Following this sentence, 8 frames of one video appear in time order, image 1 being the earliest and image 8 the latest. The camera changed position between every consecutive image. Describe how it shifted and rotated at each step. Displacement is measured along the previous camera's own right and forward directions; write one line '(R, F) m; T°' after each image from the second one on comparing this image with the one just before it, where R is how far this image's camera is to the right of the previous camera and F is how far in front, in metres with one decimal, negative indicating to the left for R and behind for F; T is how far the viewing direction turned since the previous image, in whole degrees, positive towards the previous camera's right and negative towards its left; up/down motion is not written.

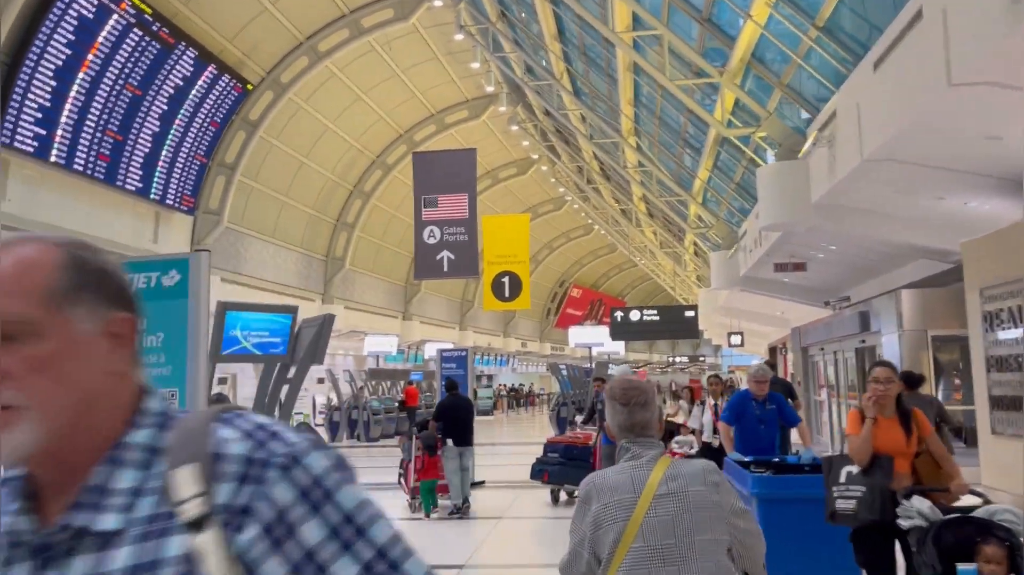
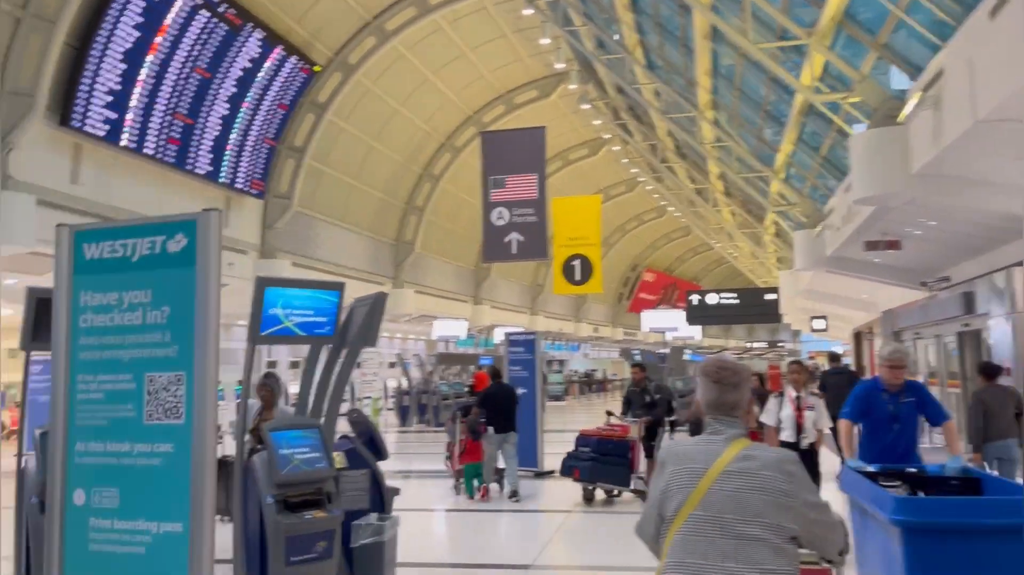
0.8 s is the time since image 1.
(0.0, +0.5) m; -5°
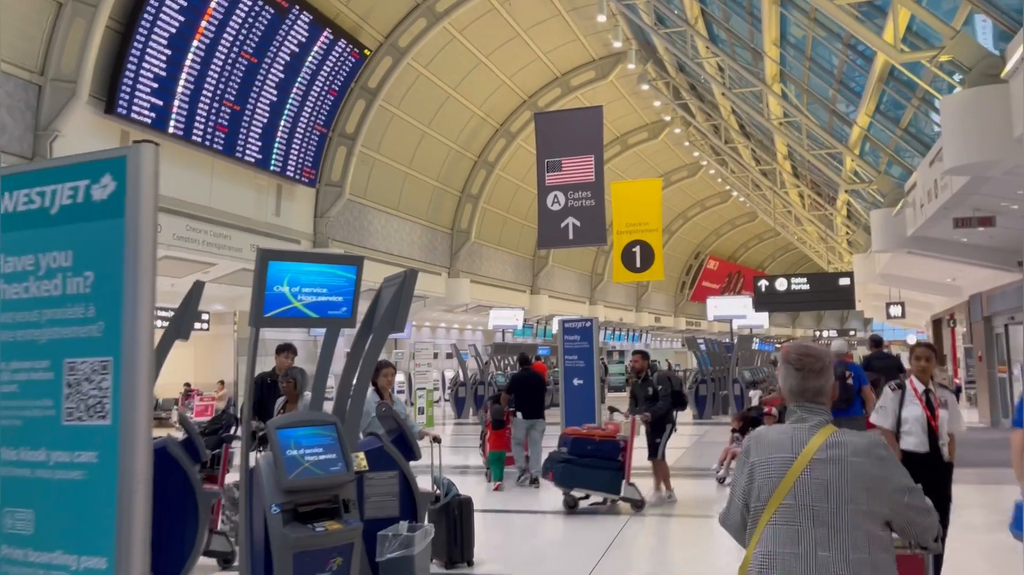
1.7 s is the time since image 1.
(+0.1, +0.7) m; -4°
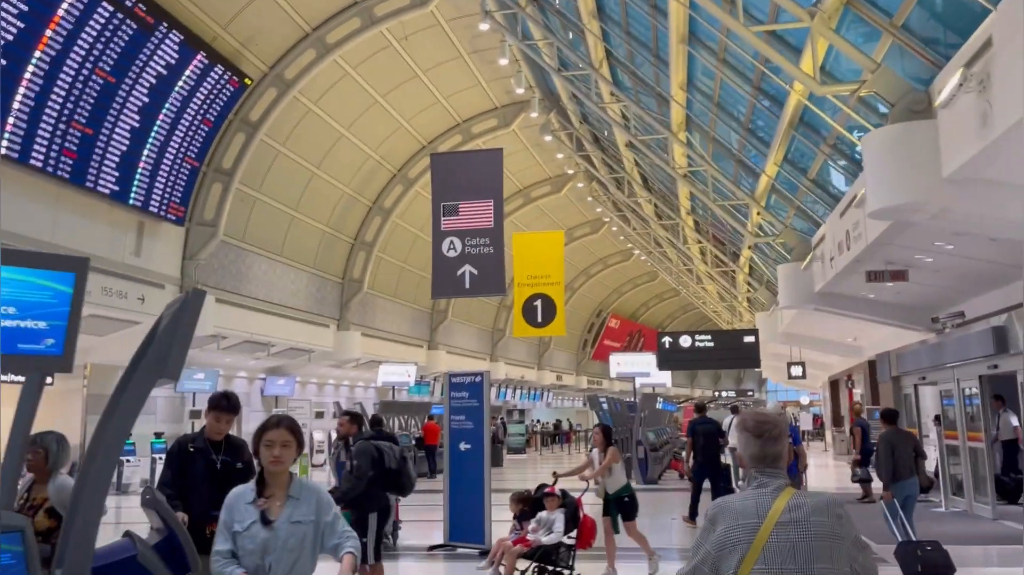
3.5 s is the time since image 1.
(+0.3, +1.3) m; +7°
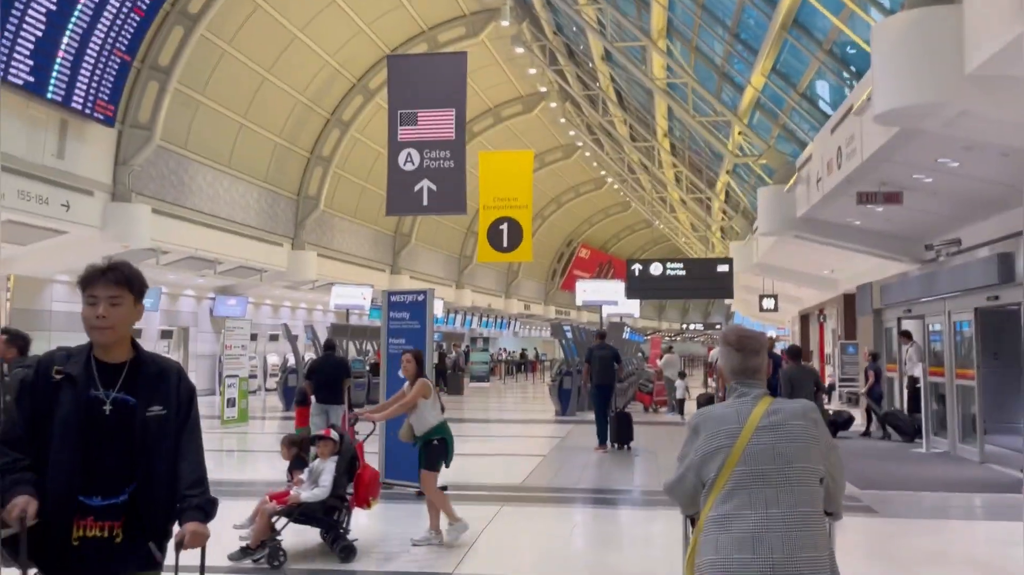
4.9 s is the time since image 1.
(+0.2, +1.1) m; +2°
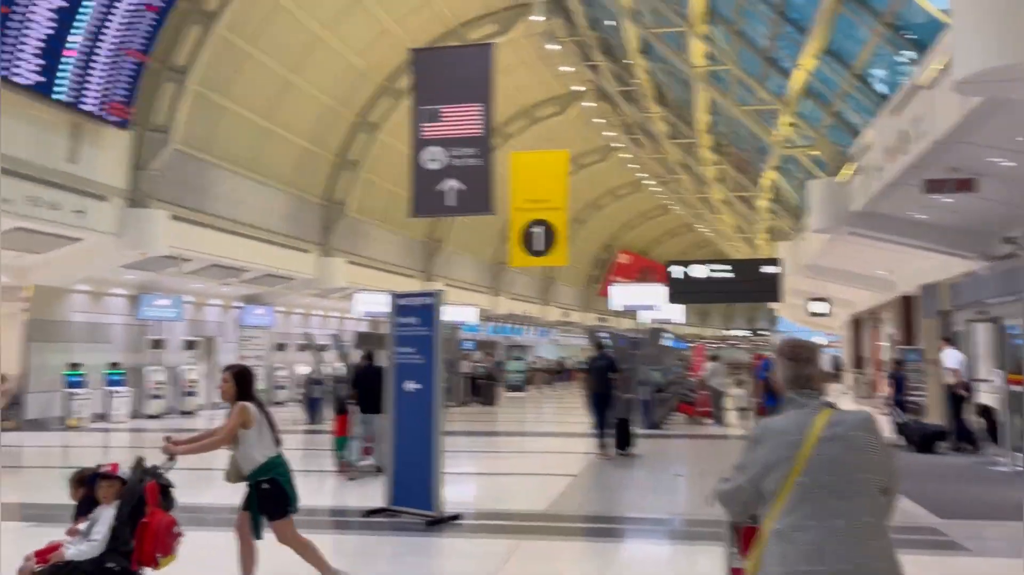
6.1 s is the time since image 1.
(+0.1, +0.9) m; -3°
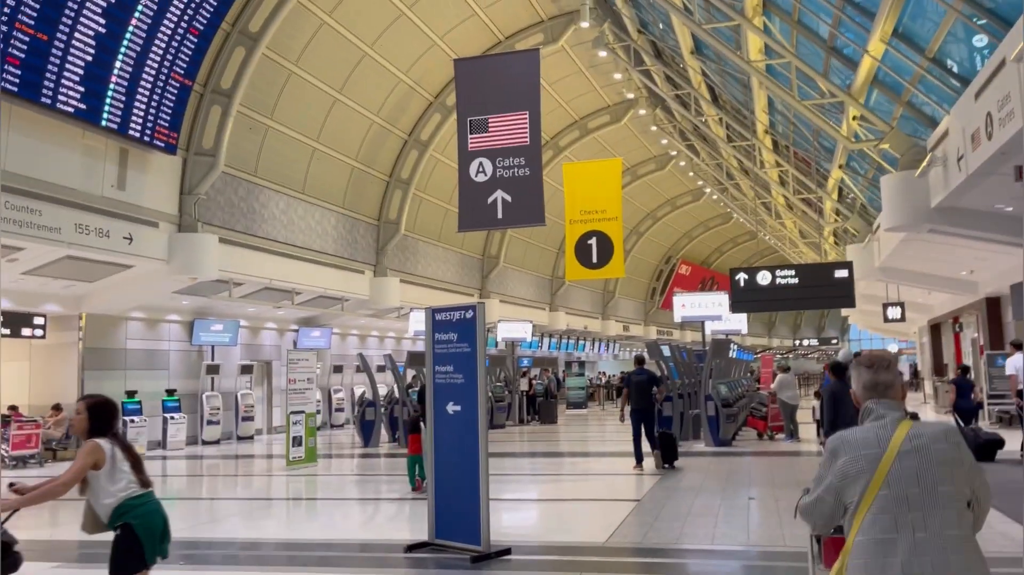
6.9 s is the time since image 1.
(+0.1, +0.6) m; -4°
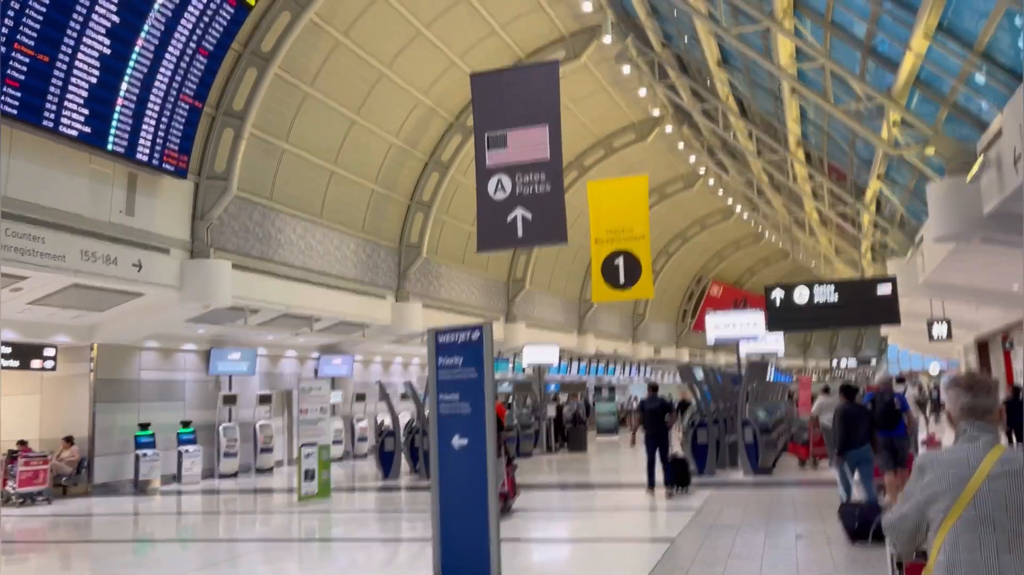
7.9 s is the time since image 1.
(+0.1, +0.7) m; -2°
